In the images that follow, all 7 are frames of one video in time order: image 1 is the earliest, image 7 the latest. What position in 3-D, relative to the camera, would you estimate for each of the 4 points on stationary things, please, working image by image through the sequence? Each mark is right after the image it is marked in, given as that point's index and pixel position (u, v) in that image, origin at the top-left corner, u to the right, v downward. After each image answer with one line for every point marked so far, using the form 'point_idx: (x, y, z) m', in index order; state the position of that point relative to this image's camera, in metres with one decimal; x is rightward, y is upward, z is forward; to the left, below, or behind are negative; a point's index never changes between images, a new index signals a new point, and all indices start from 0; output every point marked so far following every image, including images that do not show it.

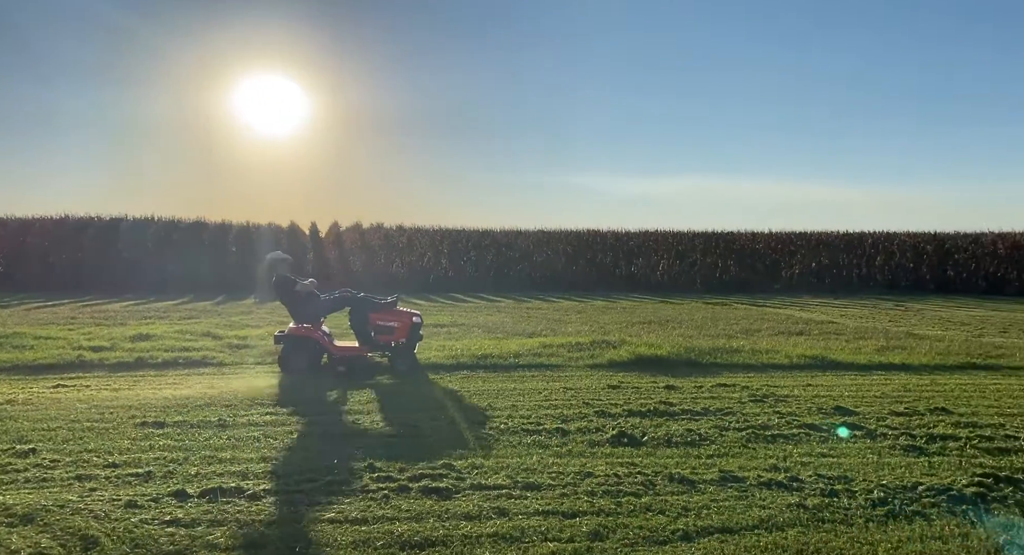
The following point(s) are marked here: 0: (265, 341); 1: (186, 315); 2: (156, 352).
0: (-4.1, -1.1, +15.0) m
1: (-6.9, -0.8, +18.4) m
2: (-5.5, -1.2, +13.4) m
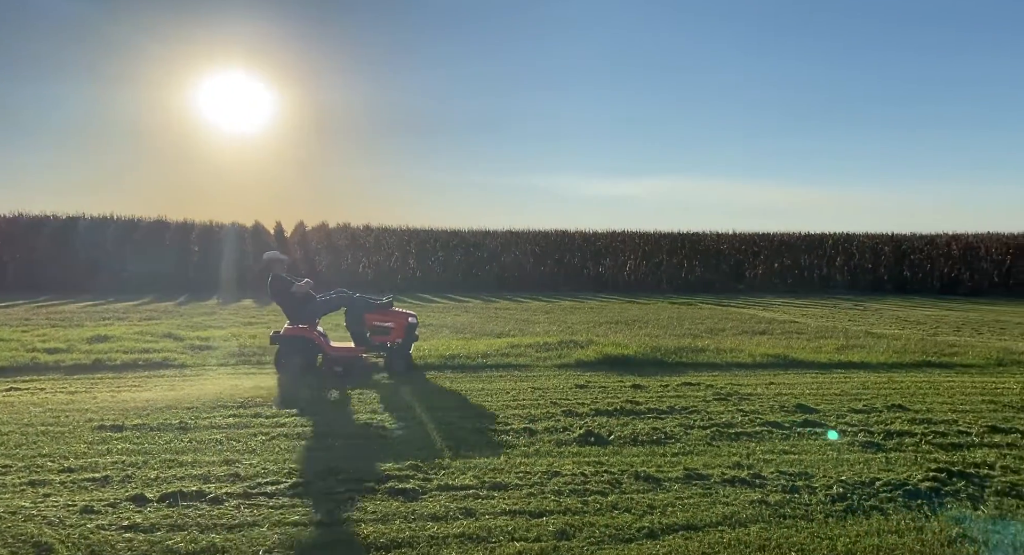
0: (-4.8, -1.1, +14.8) m
1: (-7.7, -0.8, +18.1) m
2: (-6.1, -1.2, +13.1) m
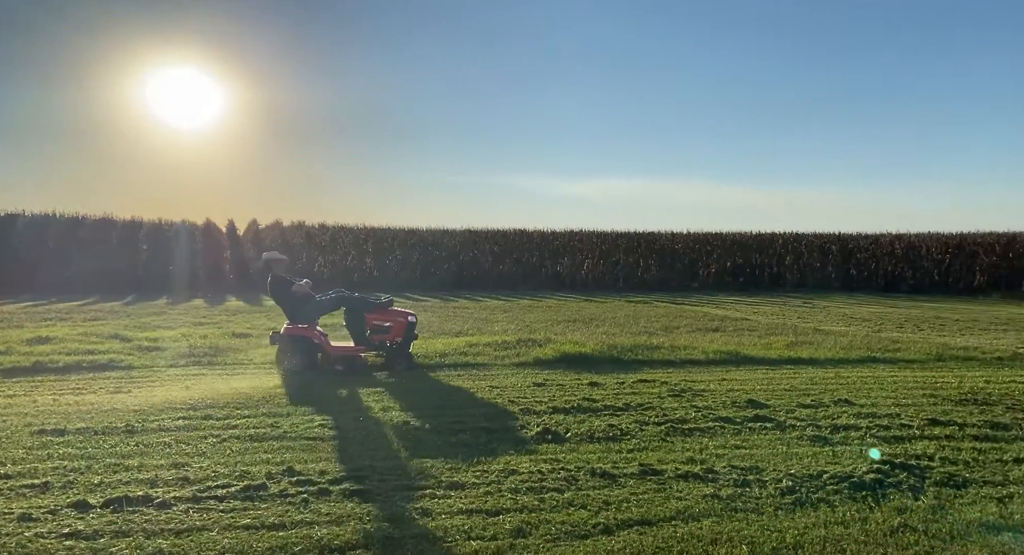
0: (-5.7, -1.1, +14.5) m
1: (-8.8, -0.8, +17.6) m
2: (-6.9, -1.2, +12.8) m
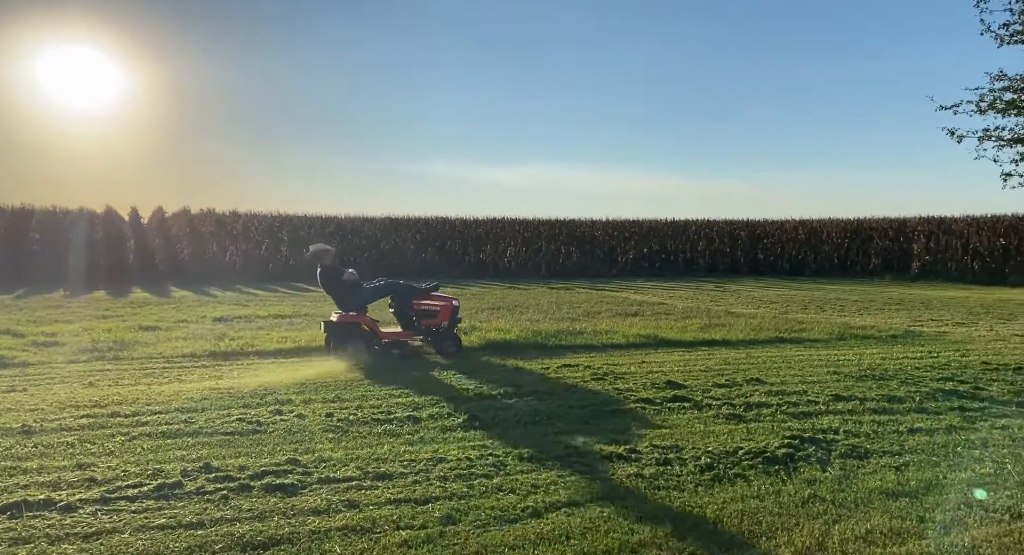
0: (-7.0, -1.0, +13.7) m
1: (-10.4, -0.7, +16.5) m
2: (-8.0, -1.1, +11.8) m
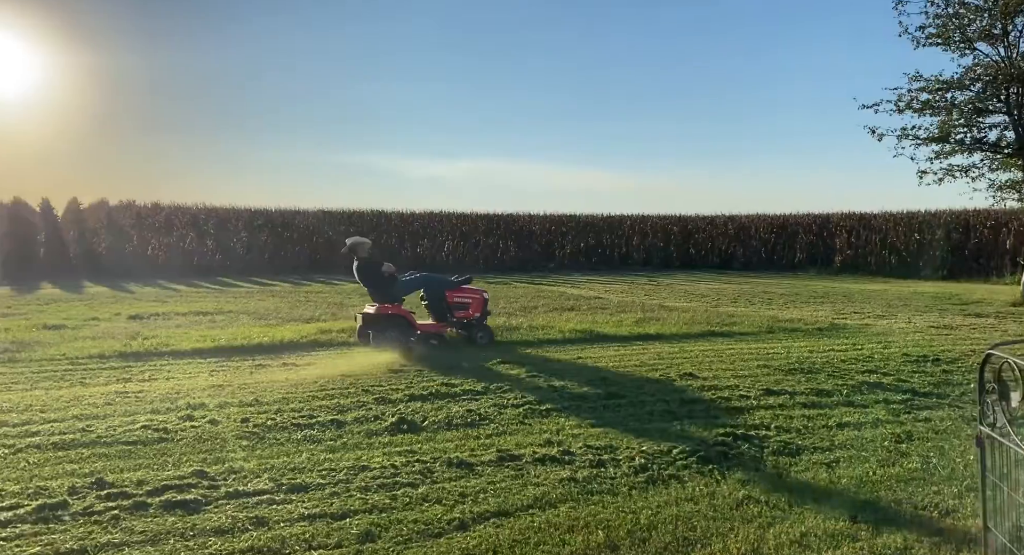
0: (-8.2, -0.9, +9.6) m
1: (-11.8, -0.6, +12.1) m
2: (-9.0, -1.1, +7.7) m
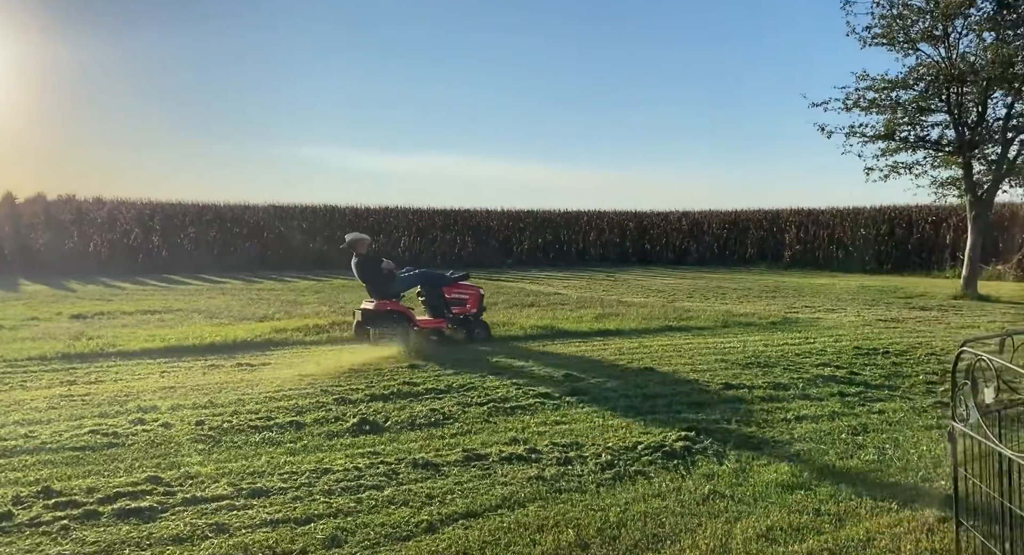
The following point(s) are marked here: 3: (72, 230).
0: (-4.5, -0.9, +5.9) m
1: (-8.2, -0.6, +8.1) m
2: (-5.2, -1.0, +3.9) m
3: (-7.4, +1.2, +15.7) m
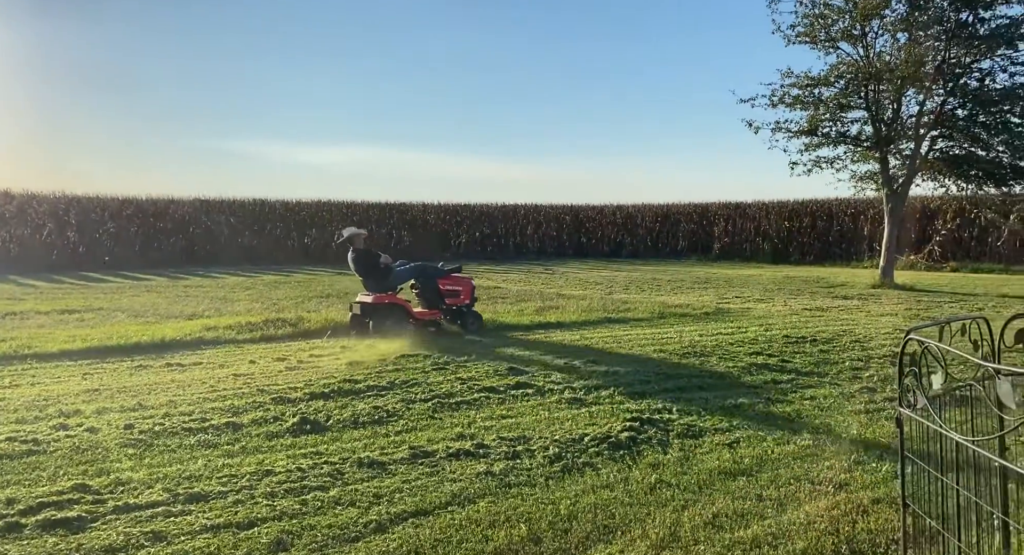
0: (+0.2, 0.0, +2.7) m
1: (-3.8, +0.2, +4.7) m
2: (-0.4, -0.2, +0.7) m
3: (-3.6, +2.0, +12.3) m
